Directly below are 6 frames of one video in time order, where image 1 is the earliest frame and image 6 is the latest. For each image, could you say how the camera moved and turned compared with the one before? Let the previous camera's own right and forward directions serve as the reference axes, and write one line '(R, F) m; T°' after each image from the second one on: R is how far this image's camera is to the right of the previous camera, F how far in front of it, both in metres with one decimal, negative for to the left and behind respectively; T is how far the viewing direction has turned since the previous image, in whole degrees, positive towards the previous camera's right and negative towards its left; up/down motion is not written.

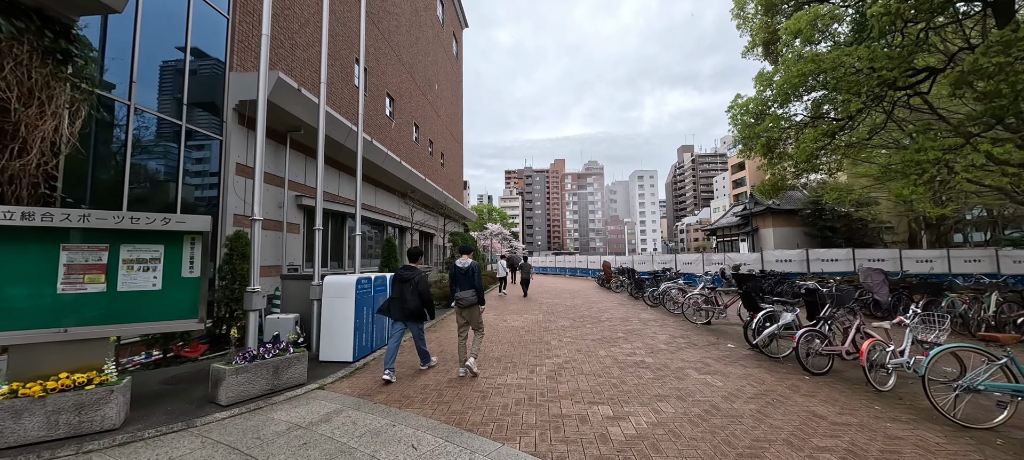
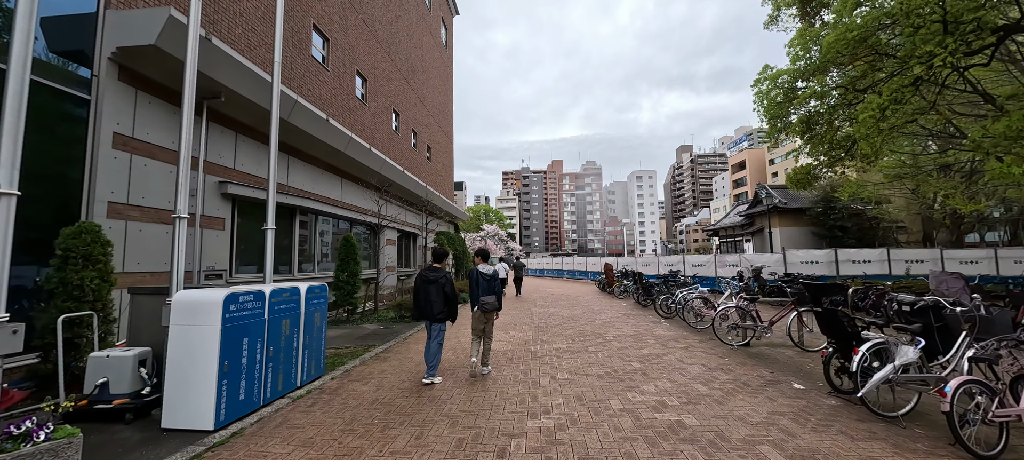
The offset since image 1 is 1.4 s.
(+0.3, +1.8) m; 0°
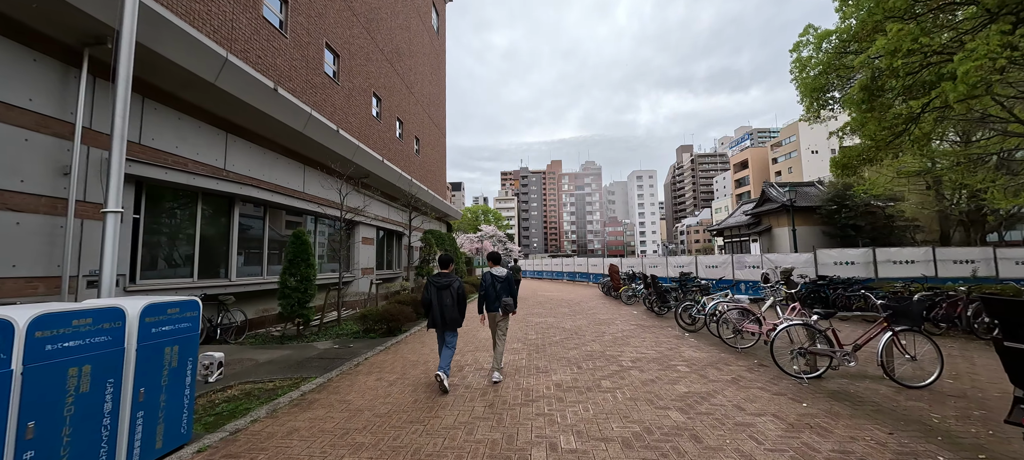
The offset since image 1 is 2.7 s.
(+0.2, +1.6) m; 0°
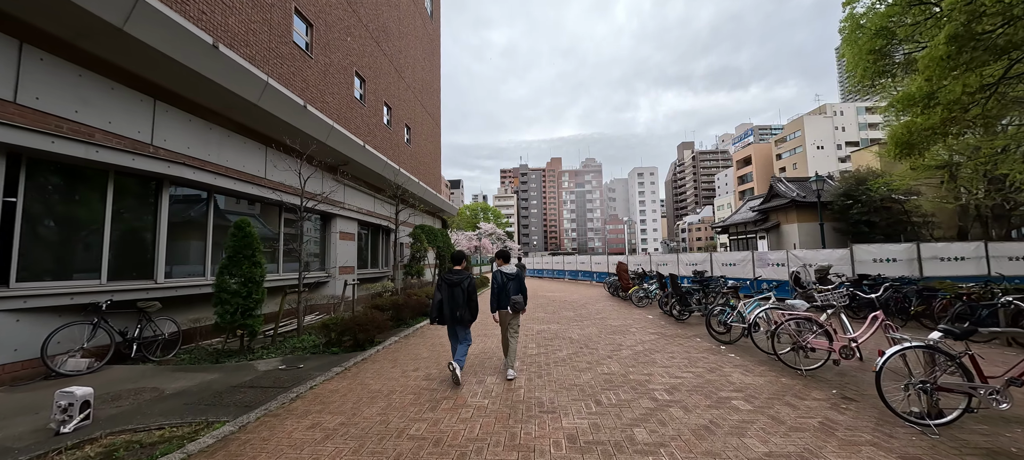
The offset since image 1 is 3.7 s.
(+0.1, +1.3) m; 0°
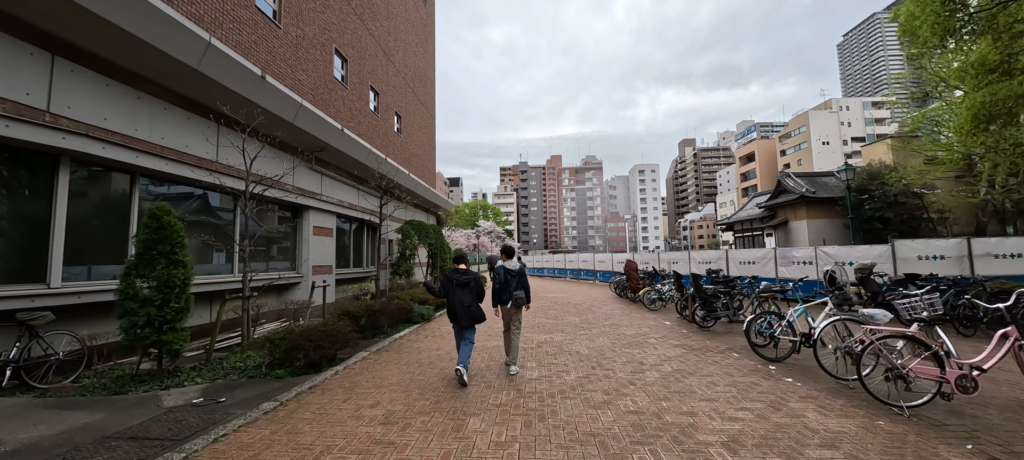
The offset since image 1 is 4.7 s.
(+0.1, +1.2) m; 0°
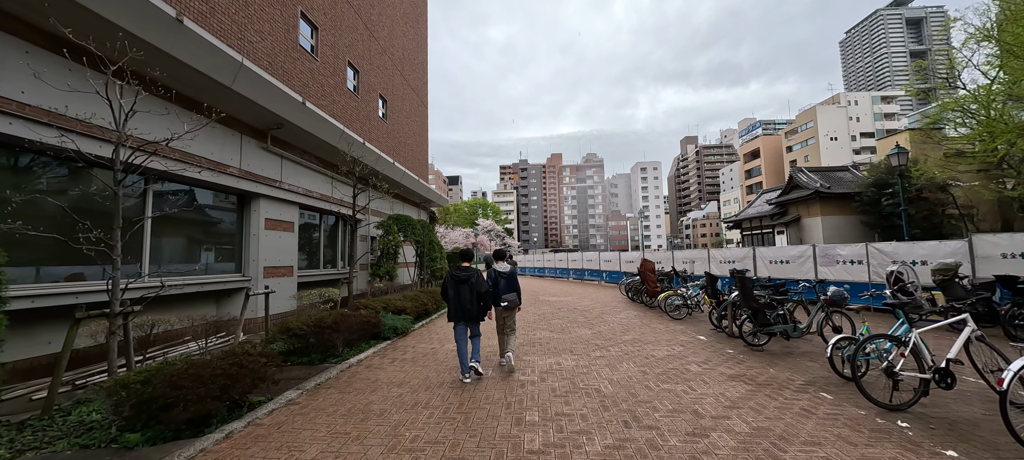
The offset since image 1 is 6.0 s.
(+0.1, +1.6) m; 0°
